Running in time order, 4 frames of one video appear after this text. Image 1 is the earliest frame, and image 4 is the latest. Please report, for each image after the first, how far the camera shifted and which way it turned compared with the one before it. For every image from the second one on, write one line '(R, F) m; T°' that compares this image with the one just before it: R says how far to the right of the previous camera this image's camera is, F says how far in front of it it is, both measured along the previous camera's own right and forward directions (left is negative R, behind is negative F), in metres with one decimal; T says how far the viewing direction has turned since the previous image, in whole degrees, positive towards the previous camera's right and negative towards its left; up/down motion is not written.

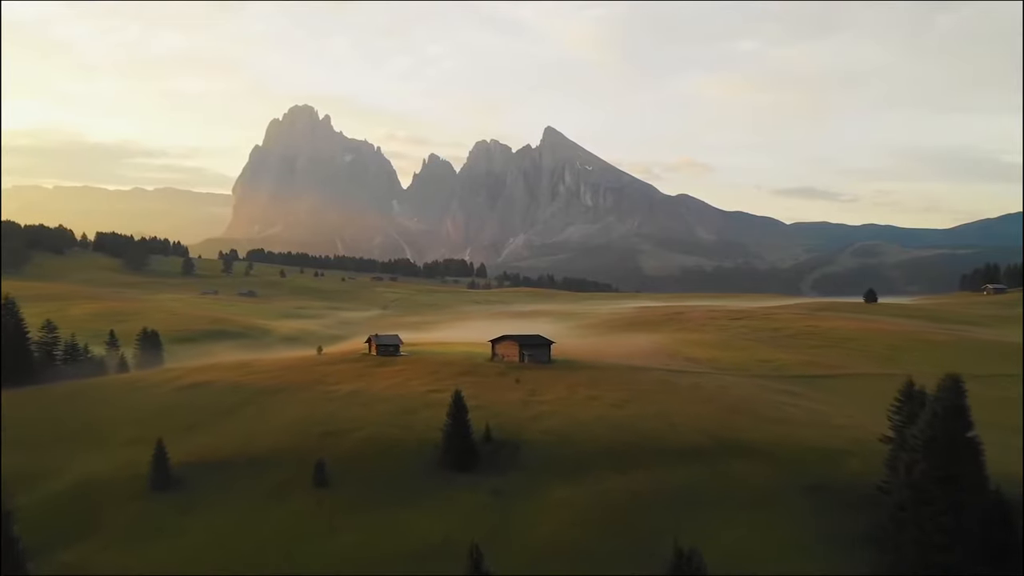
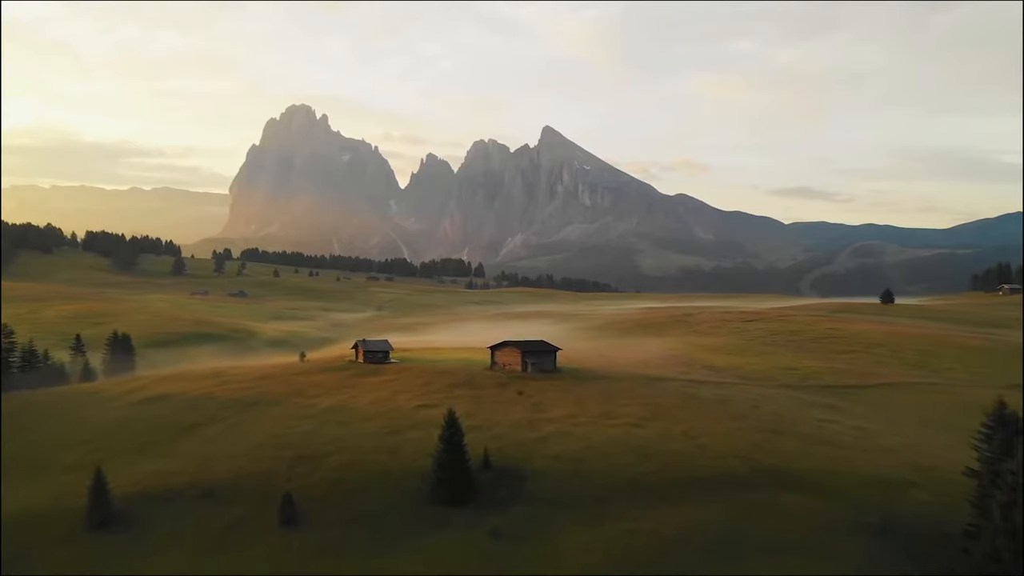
(-0.2, +3.7) m; 0°
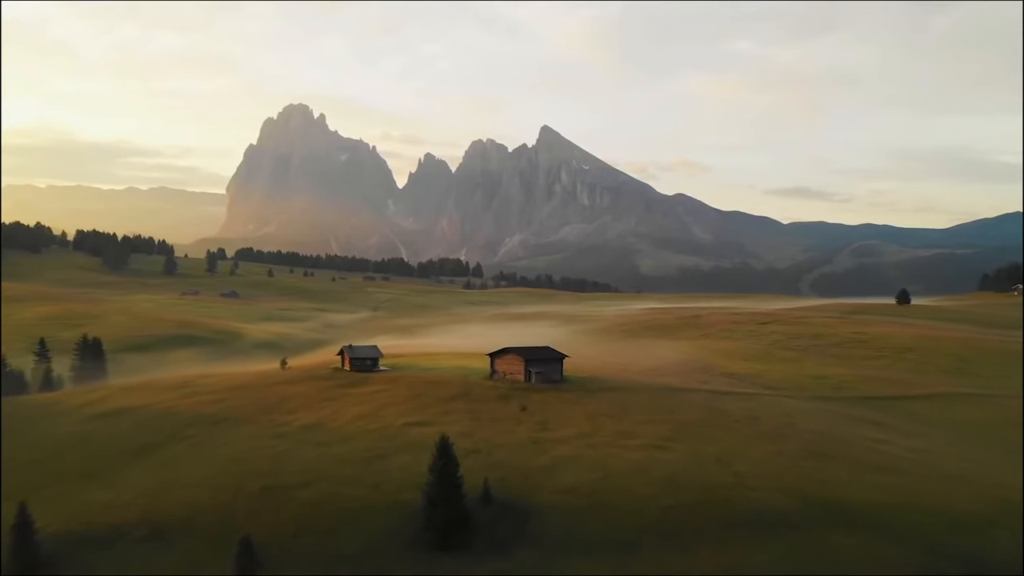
(-0.2, +3.4) m; 0°
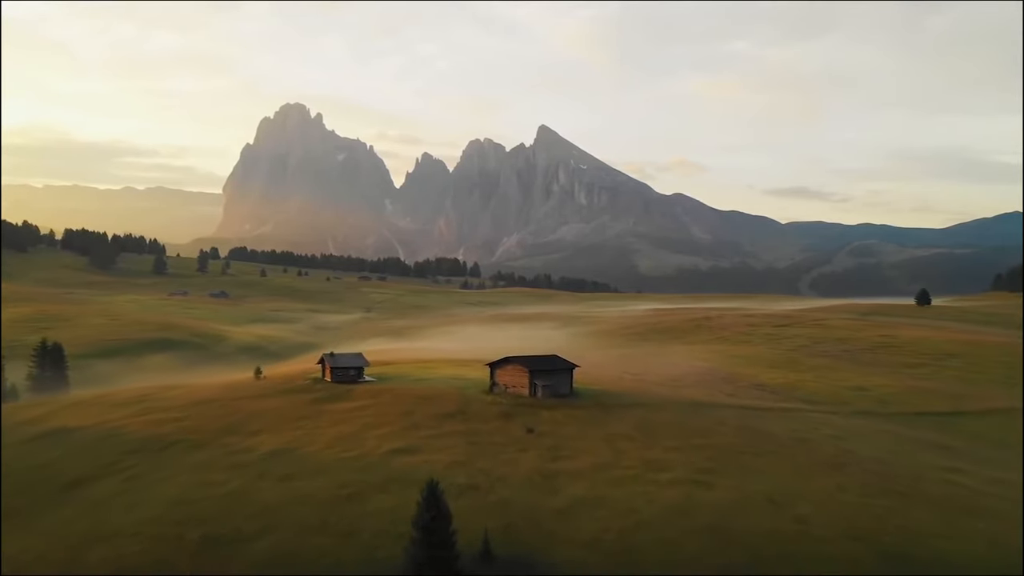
(-0.2, +3.8) m; 0°
